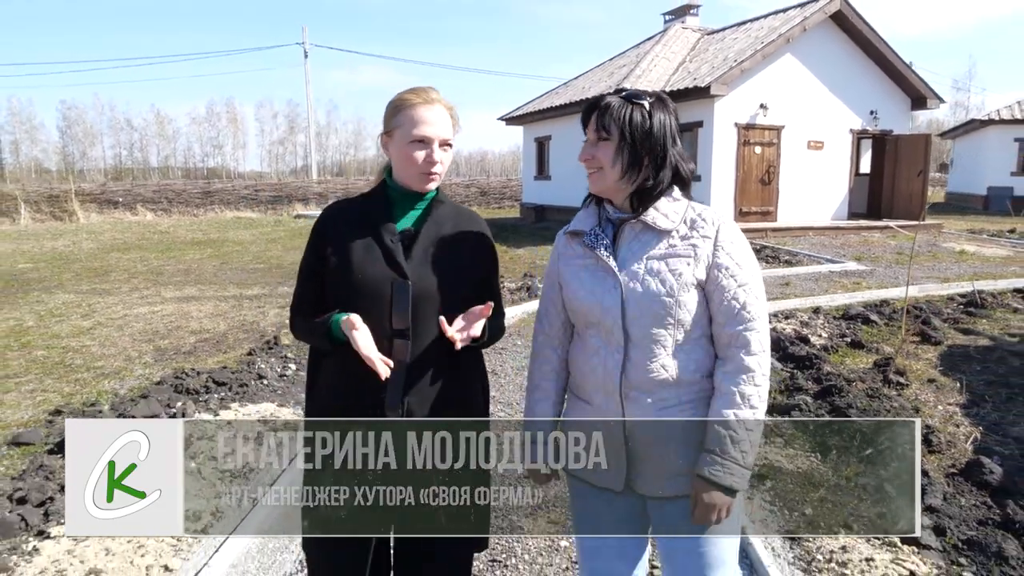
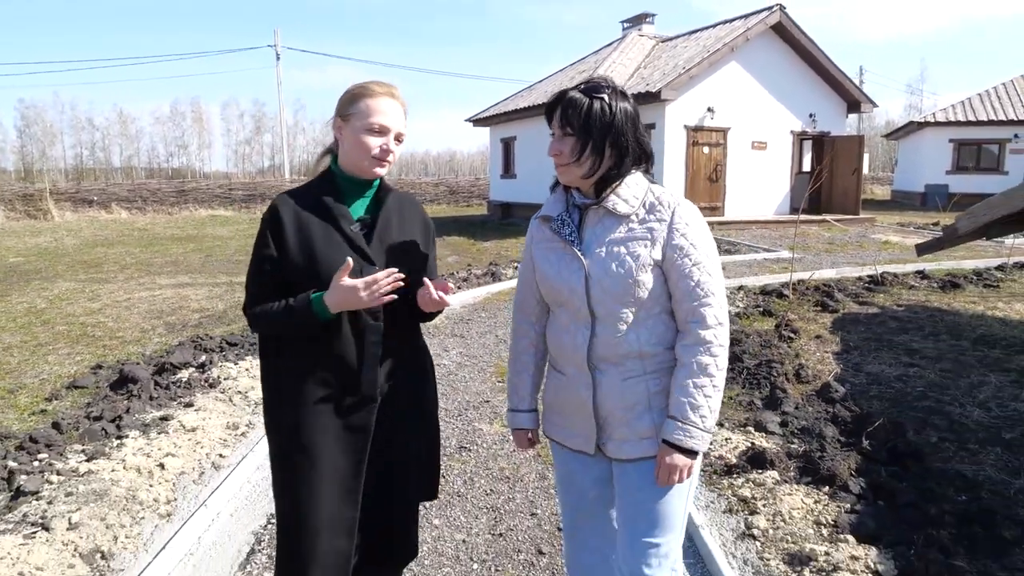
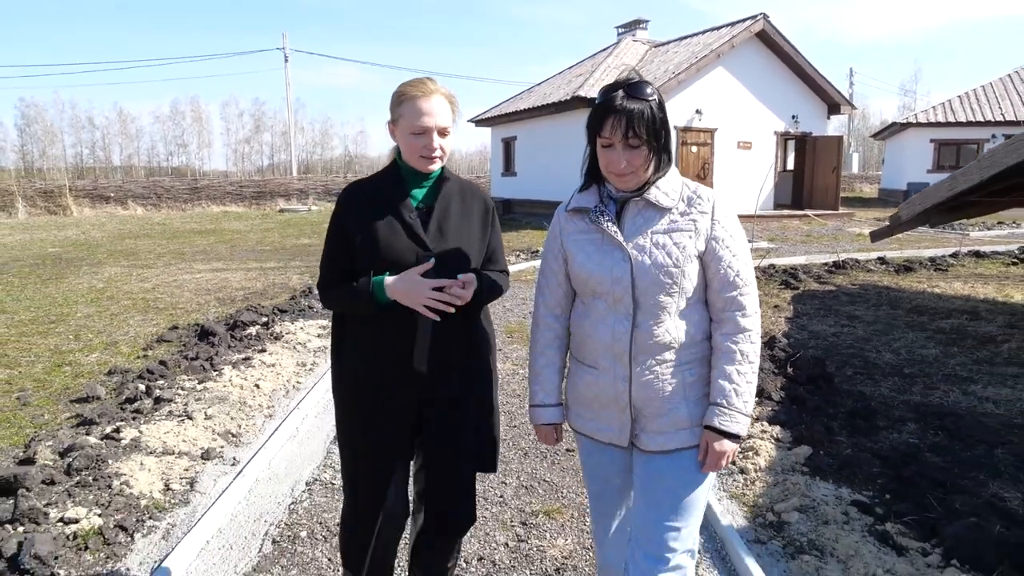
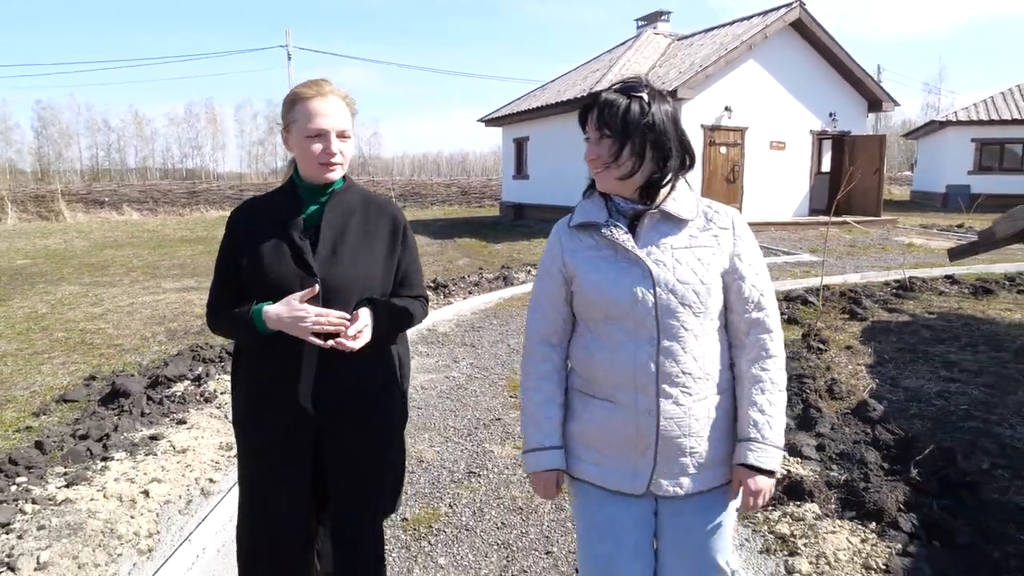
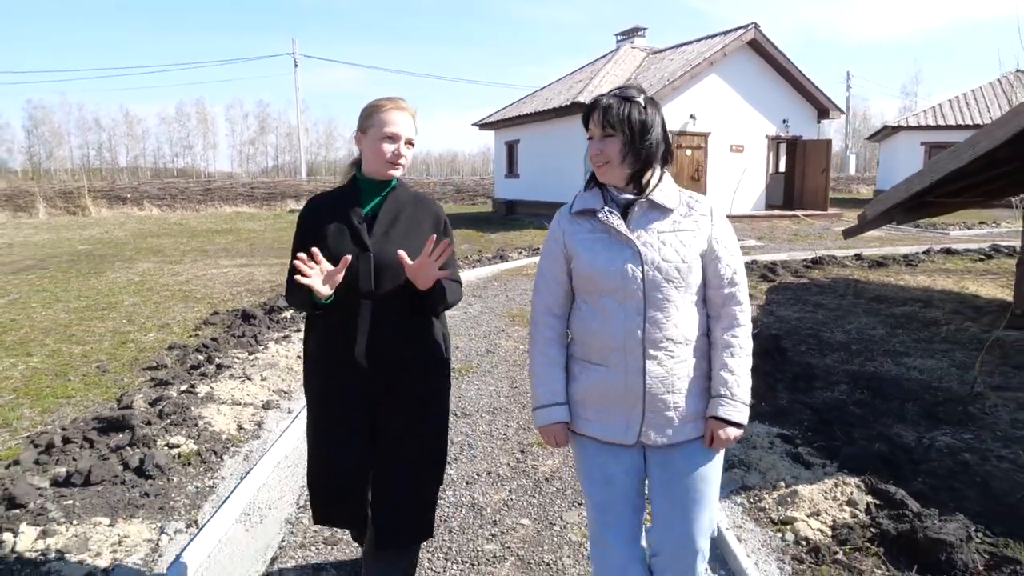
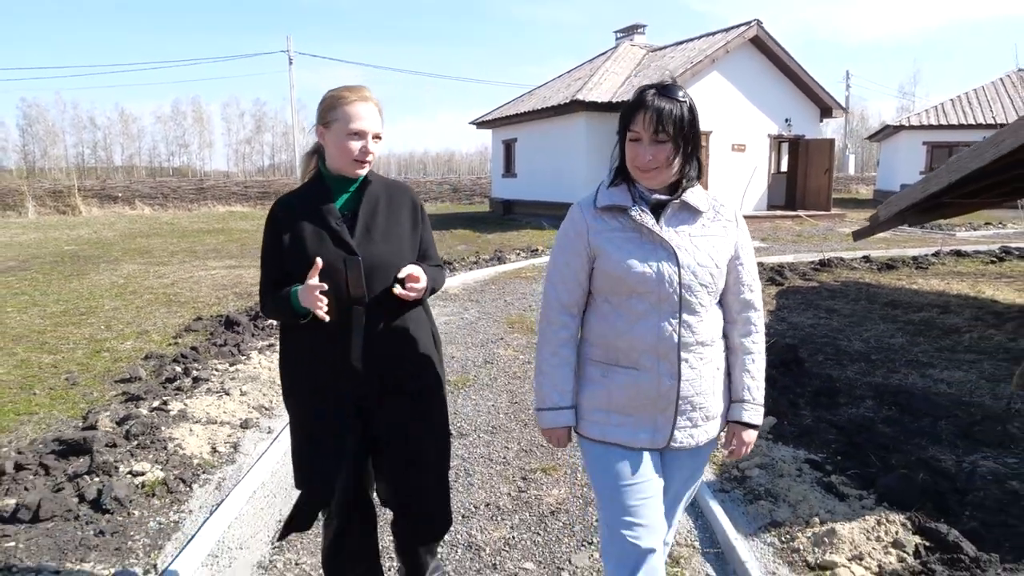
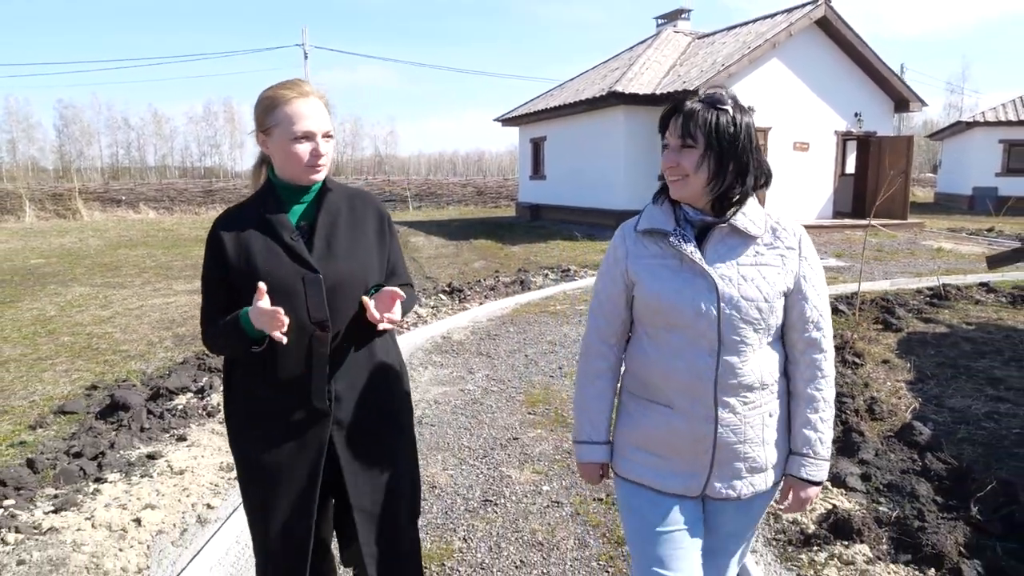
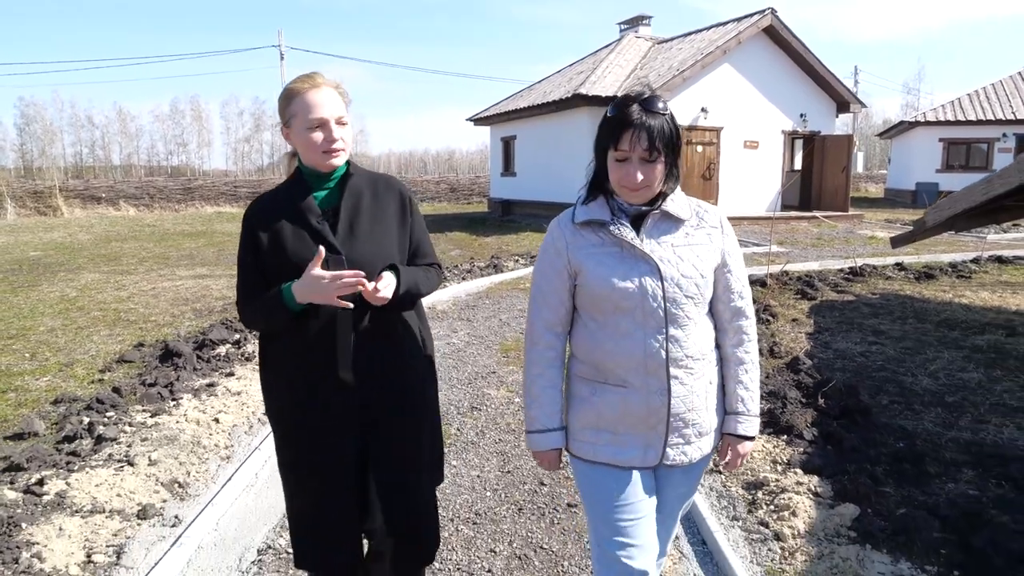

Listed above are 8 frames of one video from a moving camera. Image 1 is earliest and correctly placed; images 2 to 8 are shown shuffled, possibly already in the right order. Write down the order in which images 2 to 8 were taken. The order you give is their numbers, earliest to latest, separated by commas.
7, 4, 2, 8, 3, 6, 5
